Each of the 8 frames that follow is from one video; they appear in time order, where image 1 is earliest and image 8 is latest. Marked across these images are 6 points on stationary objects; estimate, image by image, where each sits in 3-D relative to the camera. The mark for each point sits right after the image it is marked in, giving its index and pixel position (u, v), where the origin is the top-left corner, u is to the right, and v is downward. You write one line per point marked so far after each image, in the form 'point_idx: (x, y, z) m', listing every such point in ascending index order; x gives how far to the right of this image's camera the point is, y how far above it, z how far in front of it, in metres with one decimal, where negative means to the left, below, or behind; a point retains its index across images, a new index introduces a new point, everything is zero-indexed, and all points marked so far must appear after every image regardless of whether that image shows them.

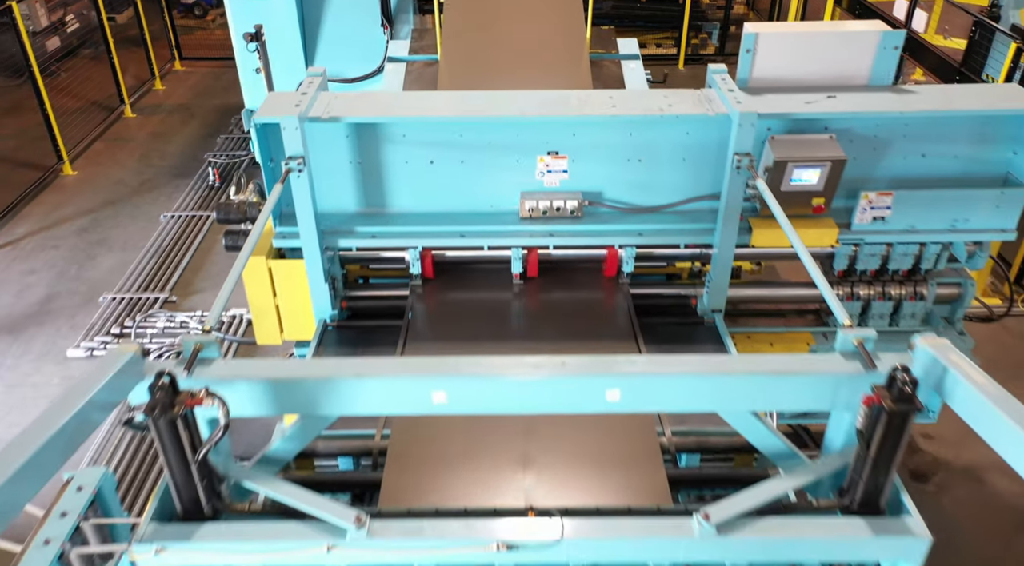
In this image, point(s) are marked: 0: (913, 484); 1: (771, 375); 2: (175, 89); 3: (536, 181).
0: (+1.6, -0.8, +3.0) m
1: (+0.5, -0.2, +1.5) m
2: (-2.9, +1.7, +6.7) m
3: (+0.1, +0.3, +2.5) m
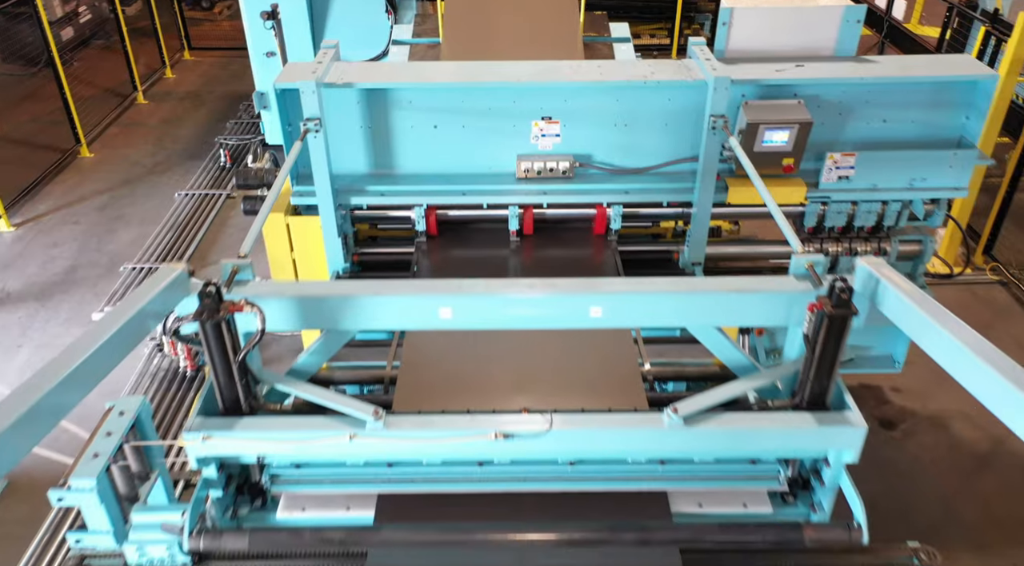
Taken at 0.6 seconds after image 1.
0: (+1.6, -0.6, +3.3) m
1: (+0.5, 0.0, +1.8) m
2: (-2.9, +1.8, +6.9) m
3: (+0.1, +0.5, +2.7) m
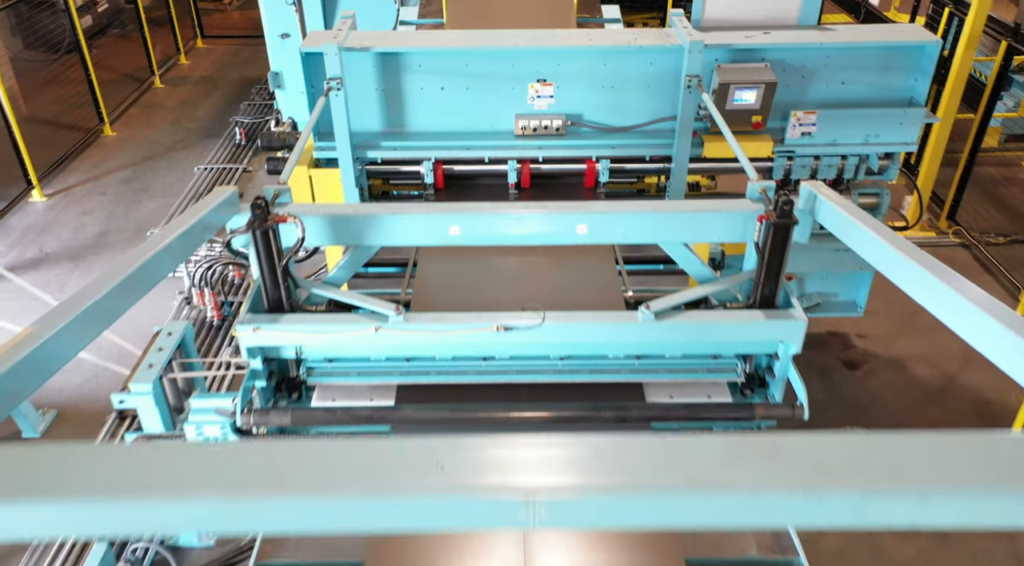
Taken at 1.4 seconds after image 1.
0: (+1.6, -0.4, +3.6) m
1: (+0.5, +0.2, +2.1) m
2: (-2.9, +2.1, +7.2) m
3: (+0.1, +0.7, +3.1) m
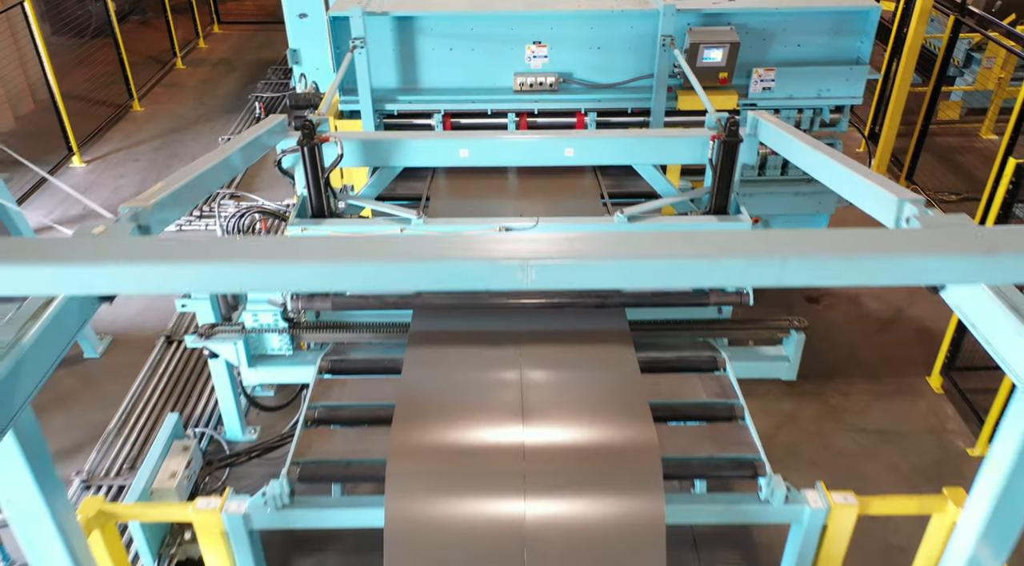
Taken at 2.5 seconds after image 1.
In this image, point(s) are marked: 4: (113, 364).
0: (+1.6, -0.1, +4.1) m
1: (+0.5, +0.5, +2.6) m
2: (-2.9, +2.3, +7.7) m
3: (+0.1, +1.0, +3.5) m
4: (-1.9, -0.4, +3.6) m
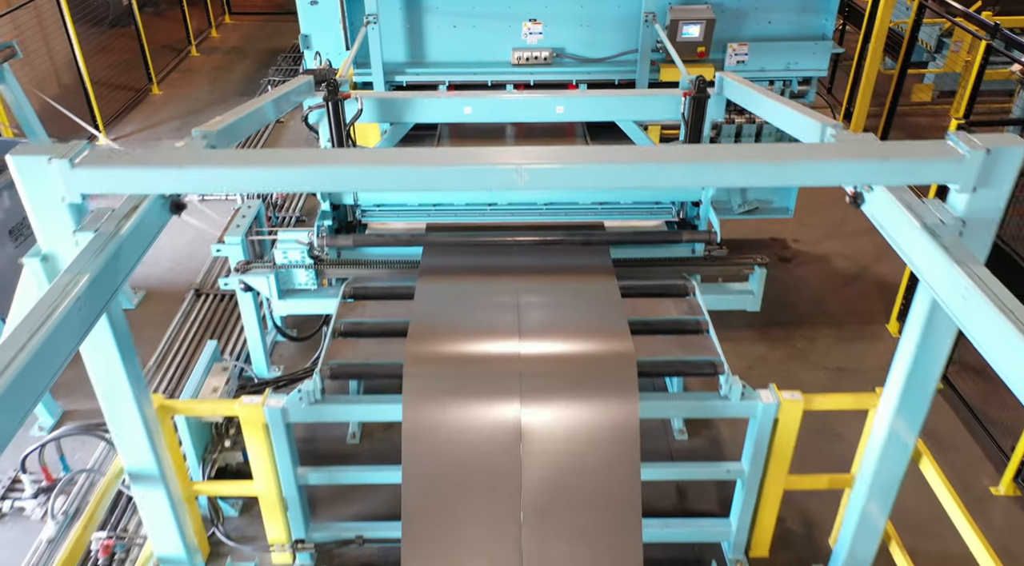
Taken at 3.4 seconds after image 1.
0: (+1.6, +0.1, +4.5) m
1: (+0.5, +0.7, +3.0) m
2: (-3.0, +2.6, +8.0) m
3: (+0.1, +1.2, +3.9) m
4: (-1.9, -0.2, +4.0) m
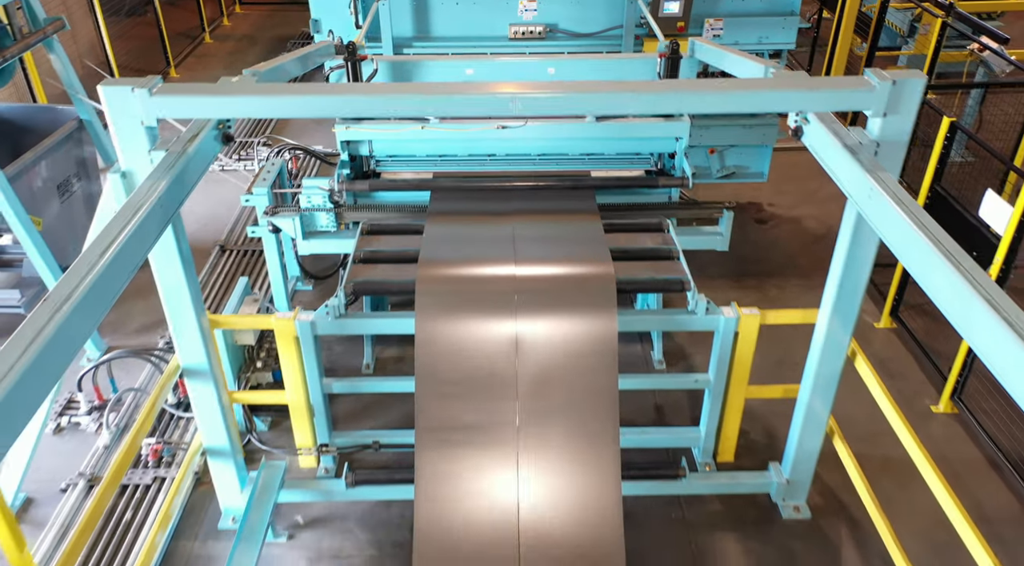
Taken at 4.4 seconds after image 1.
0: (+1.5, +0.4, +4.9) m
1: (+0.5, +1.0, +3.4) m
2: (-3.0, +2.8, +8.4) m
3: (0.0, +1.5, +4.3) m
4: (-1.9, +0.1, +4.4) m
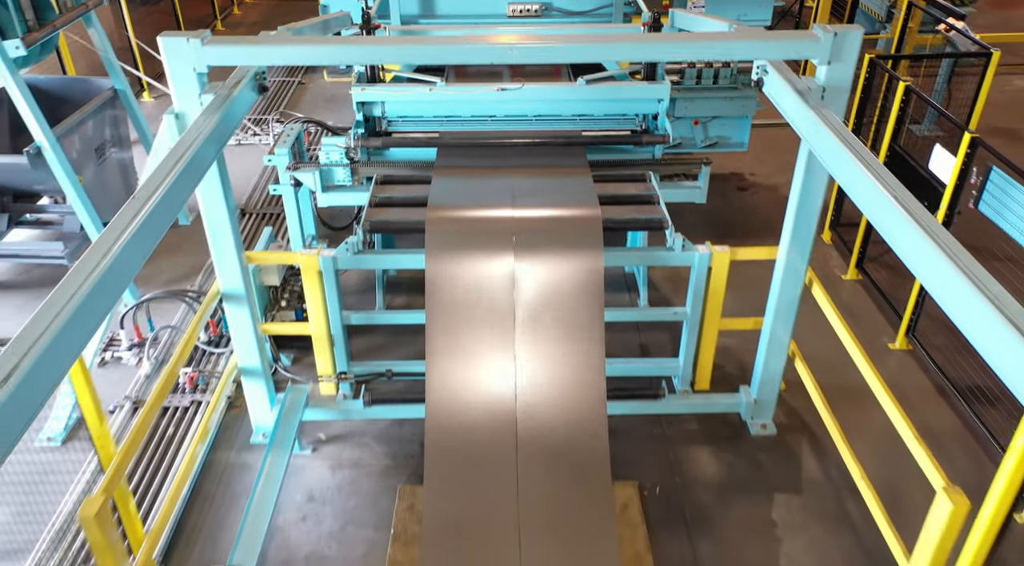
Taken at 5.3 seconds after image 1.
0: (+1.5, +0.6, +5.2) m
1: (+0.5, +1.2, +3.7) m
2: (-3.0, +3.1, +8.8) m
3: (0.0, +1.7, +4.7) m
4: (-1.9, +0.3, +4.8) m
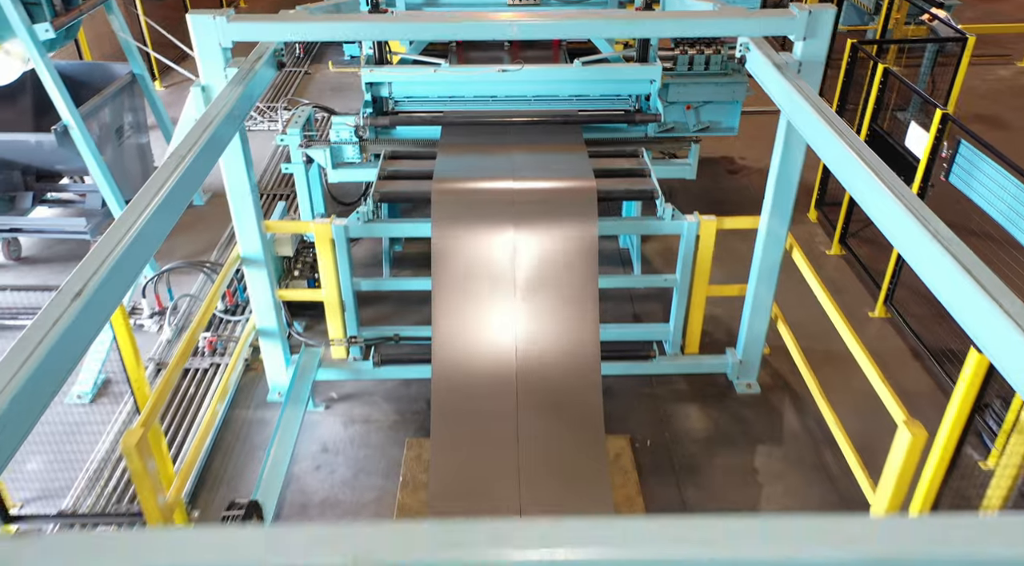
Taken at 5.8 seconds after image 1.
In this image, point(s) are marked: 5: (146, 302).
0: (+1.5, +0.8, +5.5) m
1: (+0.5, +1.4, +3.9) m
2: (-3.0, +3.2, +9.0) m
3: (0.0, +1.9, +4.9) m
4: (-1.9, +0.5, +5.0) m
5: (-1.9, -0.1, +4.0) m
